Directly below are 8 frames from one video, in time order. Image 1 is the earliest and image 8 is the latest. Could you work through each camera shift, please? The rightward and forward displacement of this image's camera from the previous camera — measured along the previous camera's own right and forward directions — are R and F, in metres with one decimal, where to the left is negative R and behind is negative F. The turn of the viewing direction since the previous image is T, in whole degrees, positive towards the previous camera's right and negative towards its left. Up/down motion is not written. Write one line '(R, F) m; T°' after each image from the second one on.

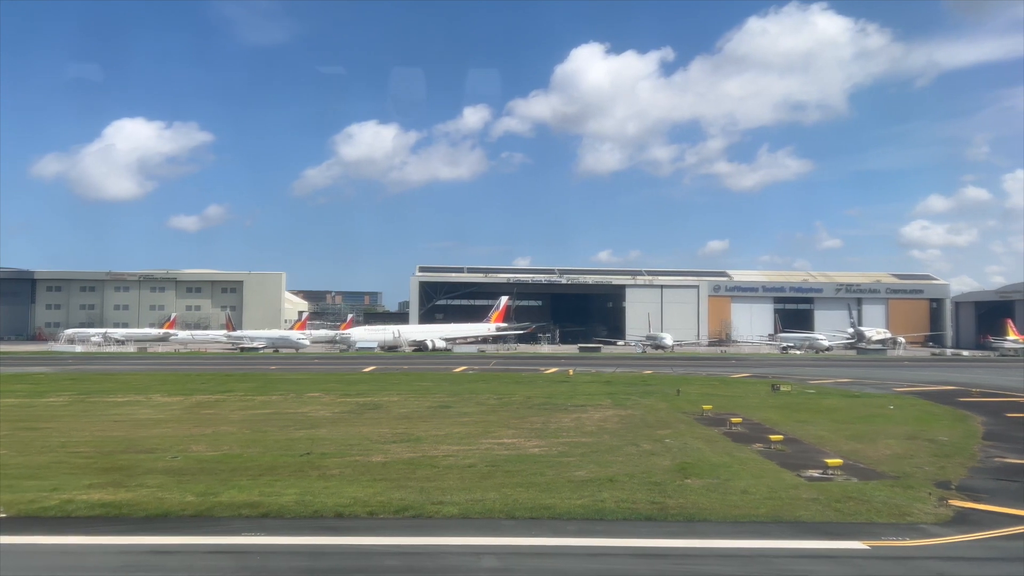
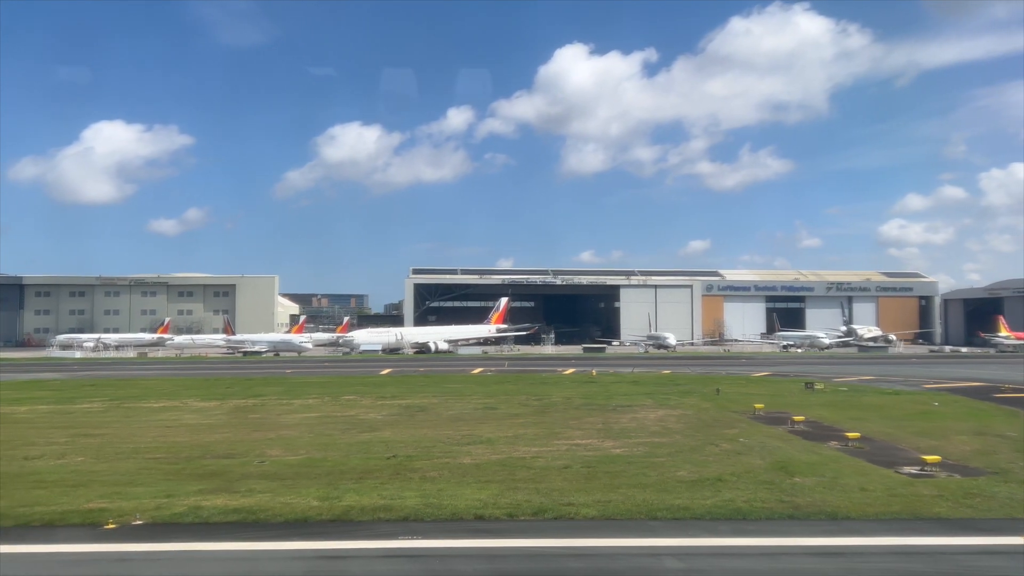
(-1.8, 0.0) m; +1°
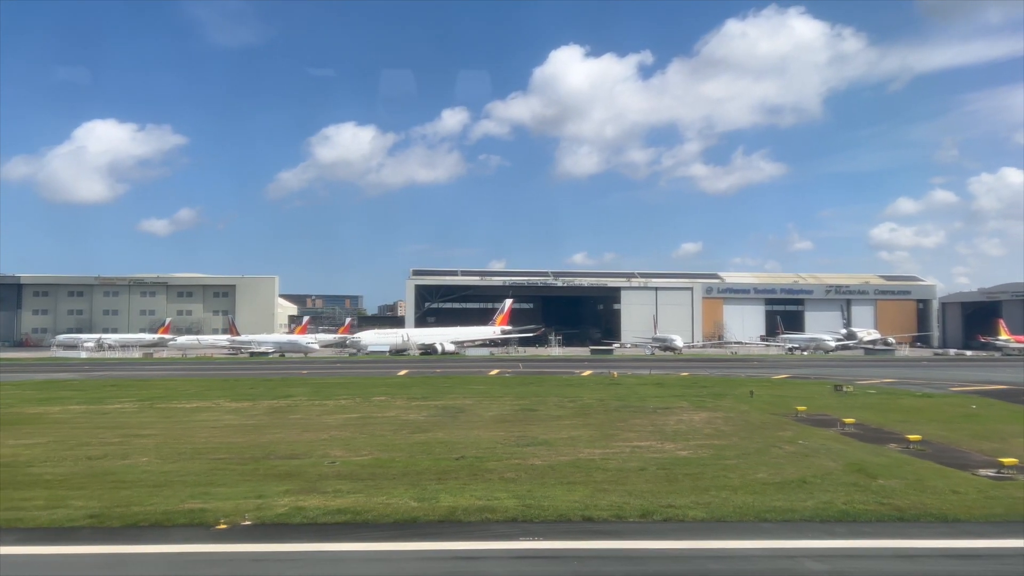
(-1.4, 0.0) m; 0°
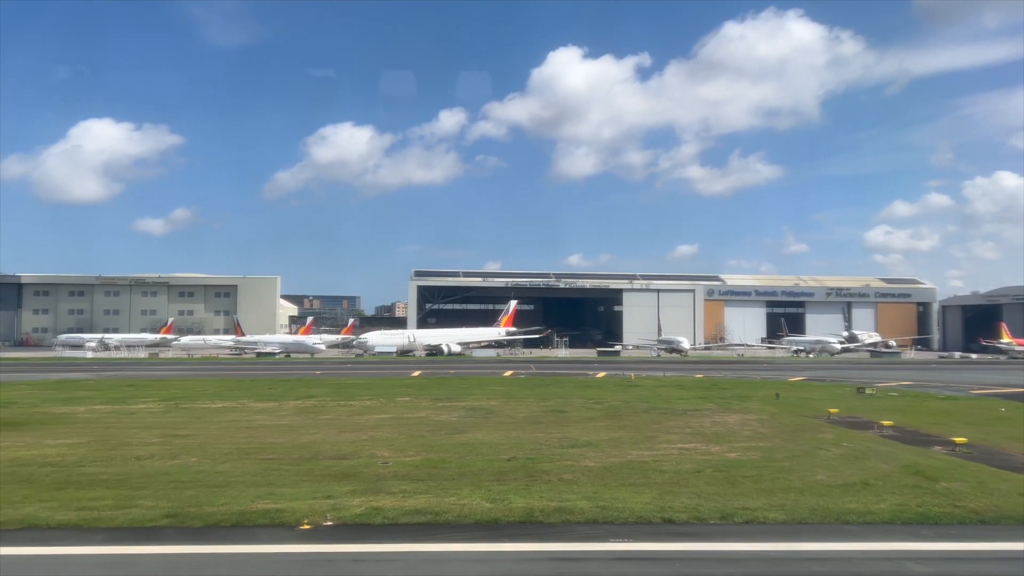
(-1.0, 0.0) m; 0°
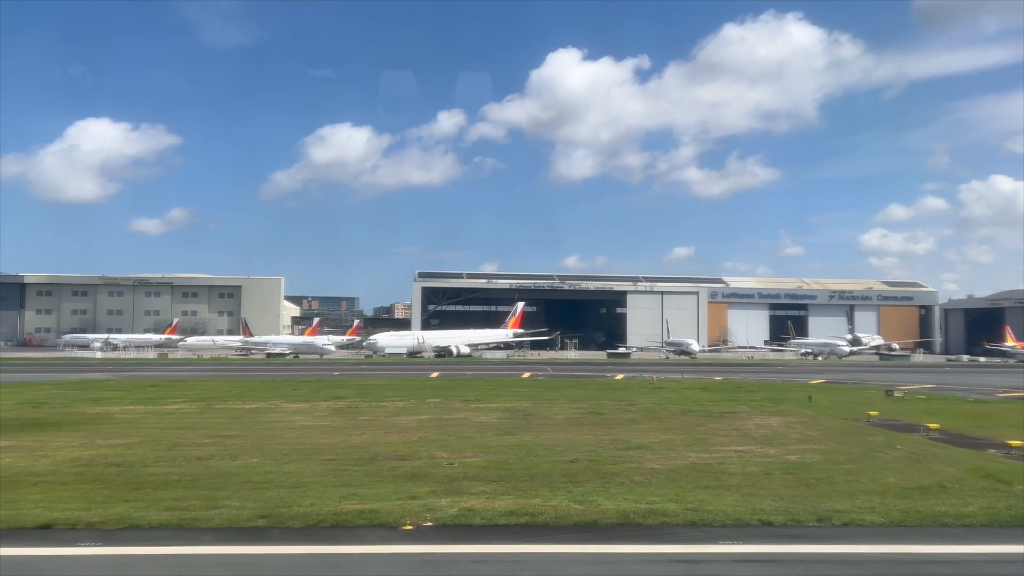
(-1.2, 0.0) m; 0°
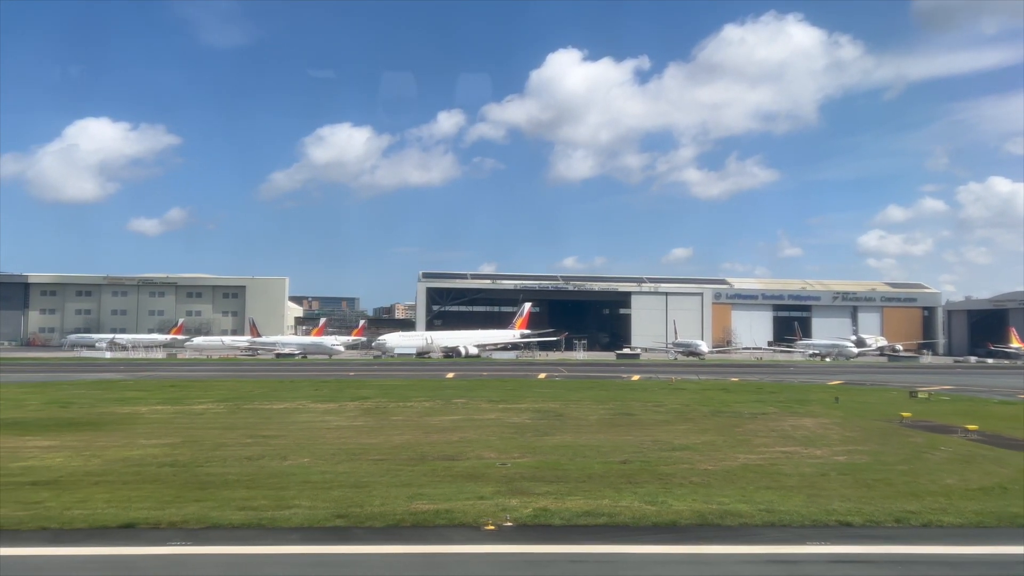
(-1.0, 0.0) m; 0°
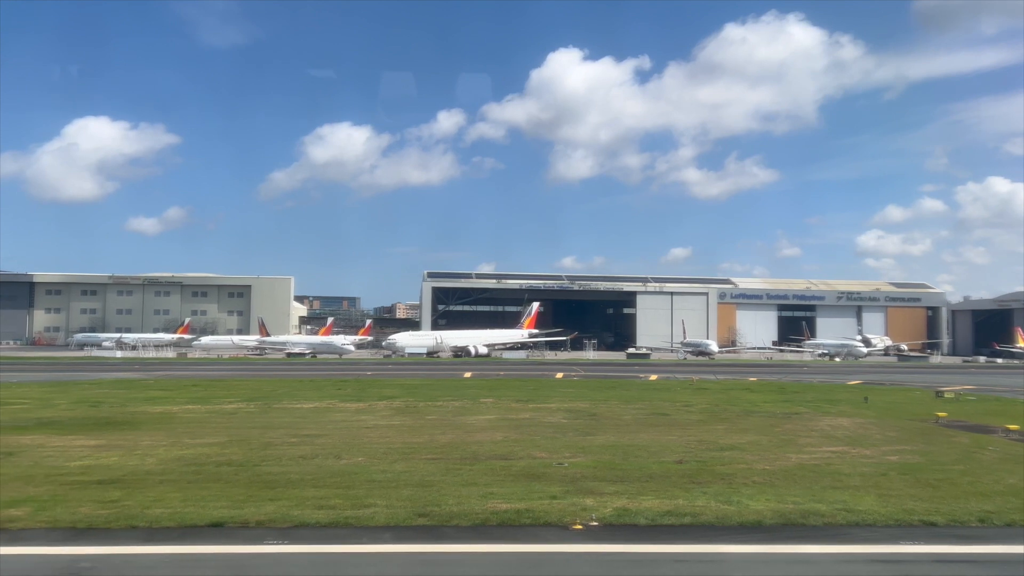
(-1.0, 0.0) m; 0°
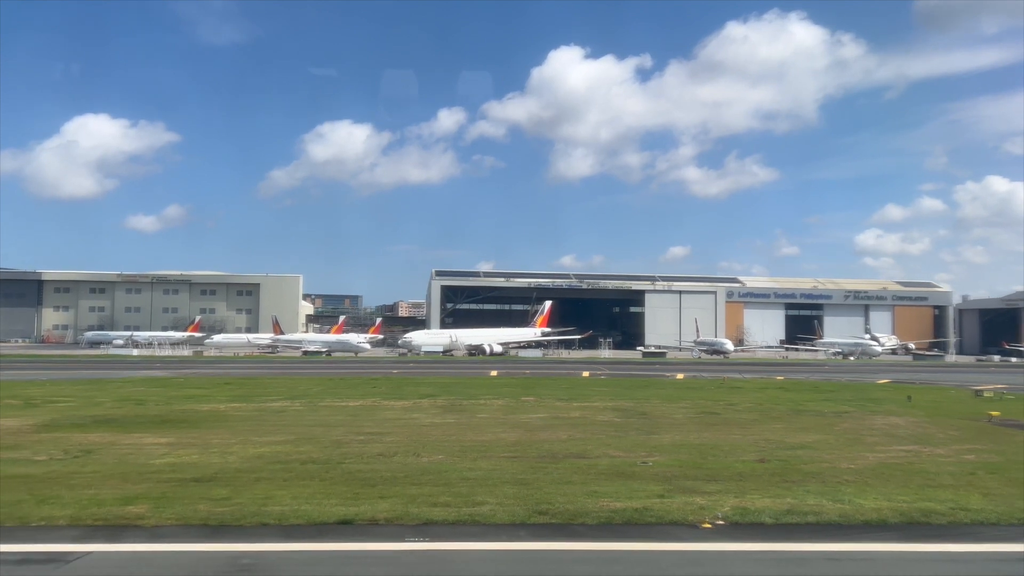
(-1.5, -0.1) m; 0°
